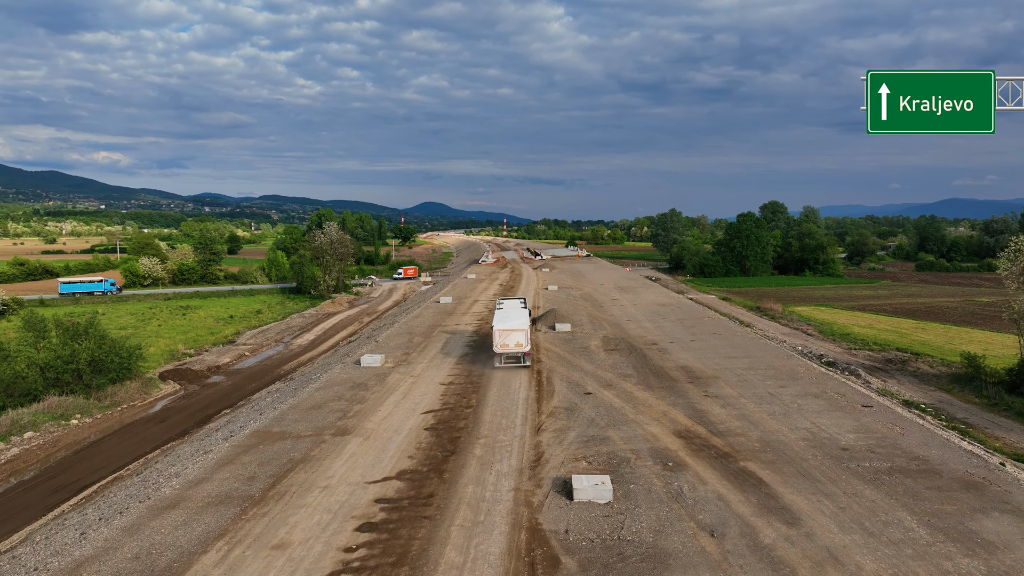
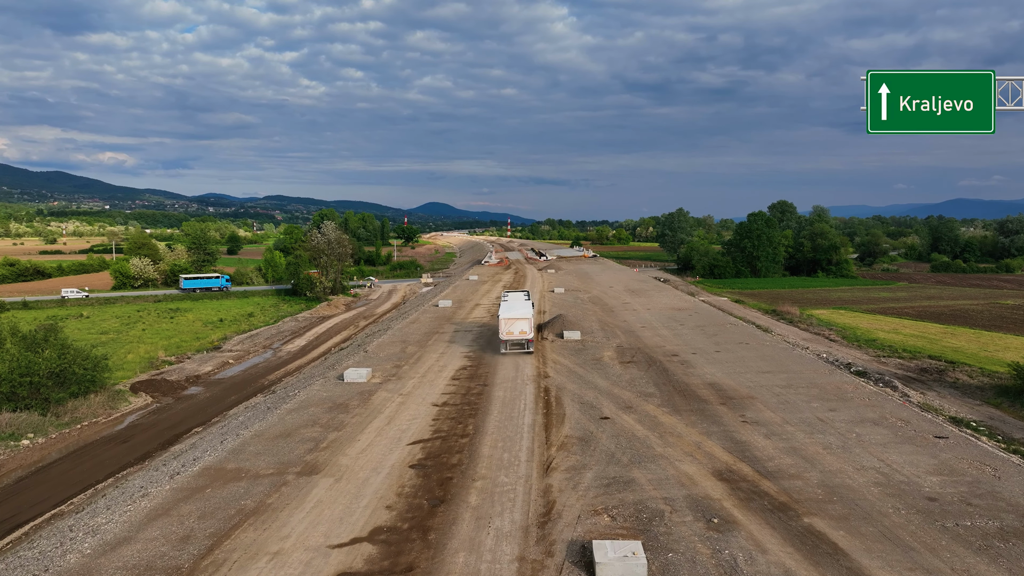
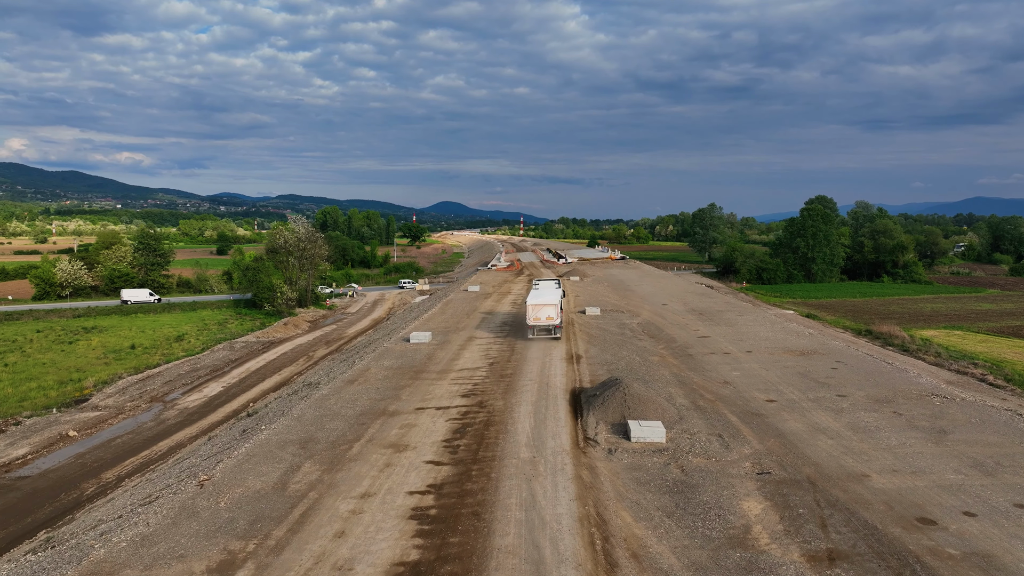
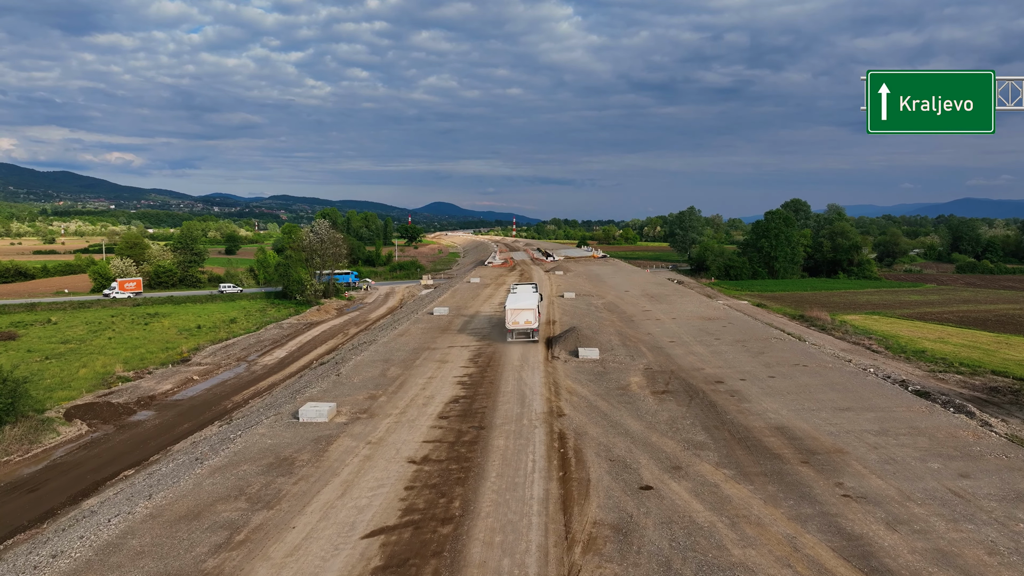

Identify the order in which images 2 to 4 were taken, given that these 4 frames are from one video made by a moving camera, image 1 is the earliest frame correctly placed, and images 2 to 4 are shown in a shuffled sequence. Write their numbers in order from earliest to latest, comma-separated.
2, 4, 3
